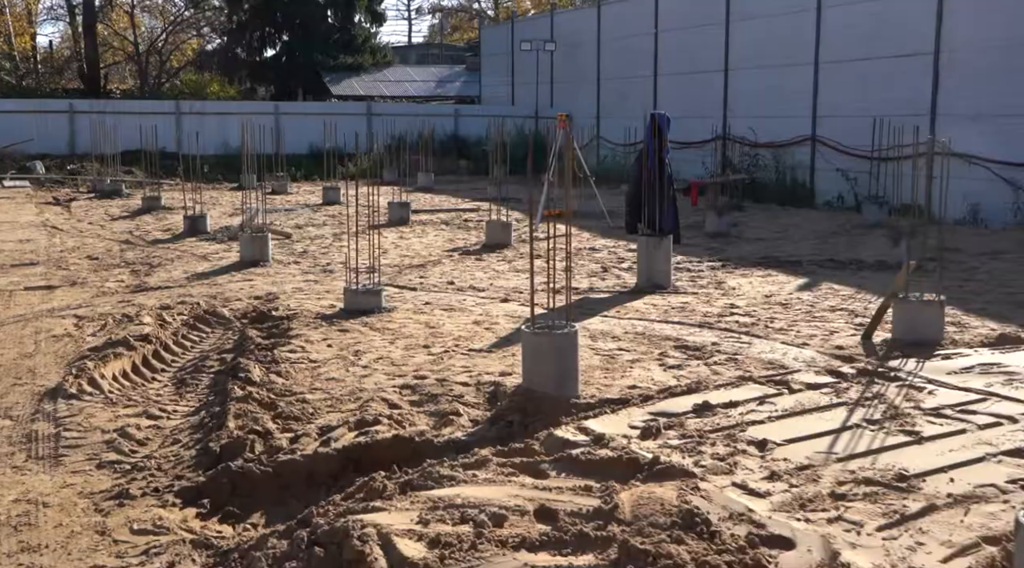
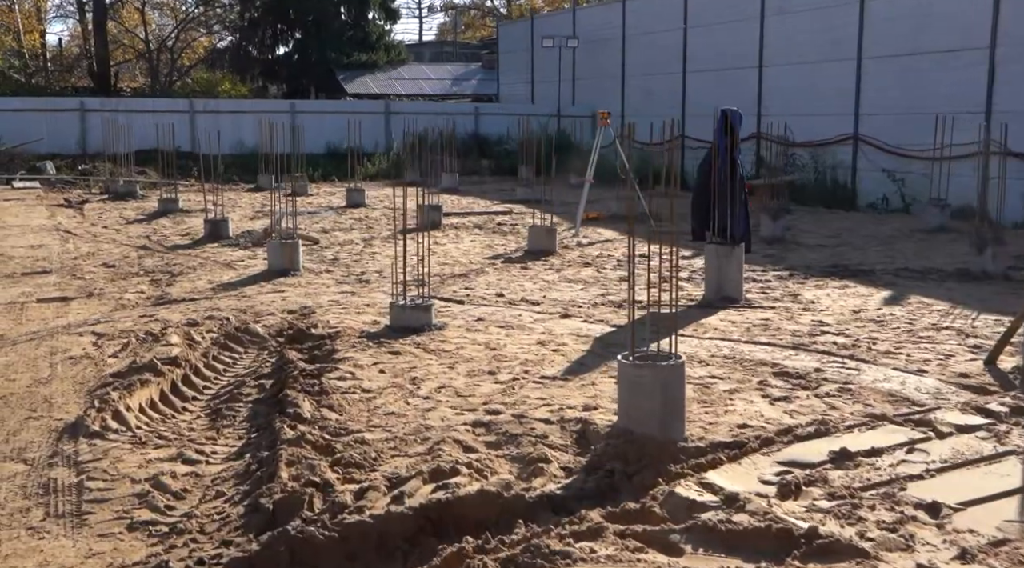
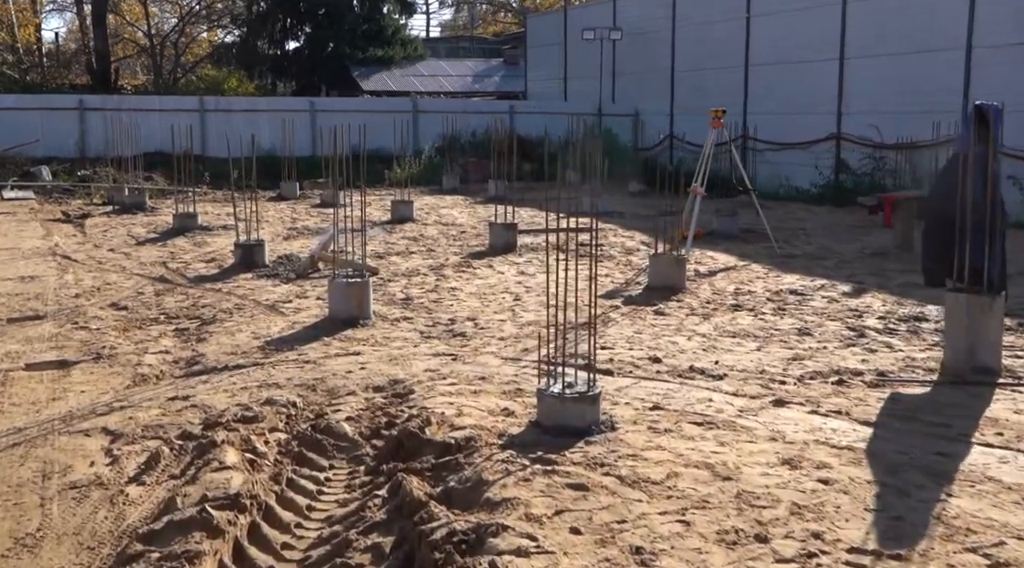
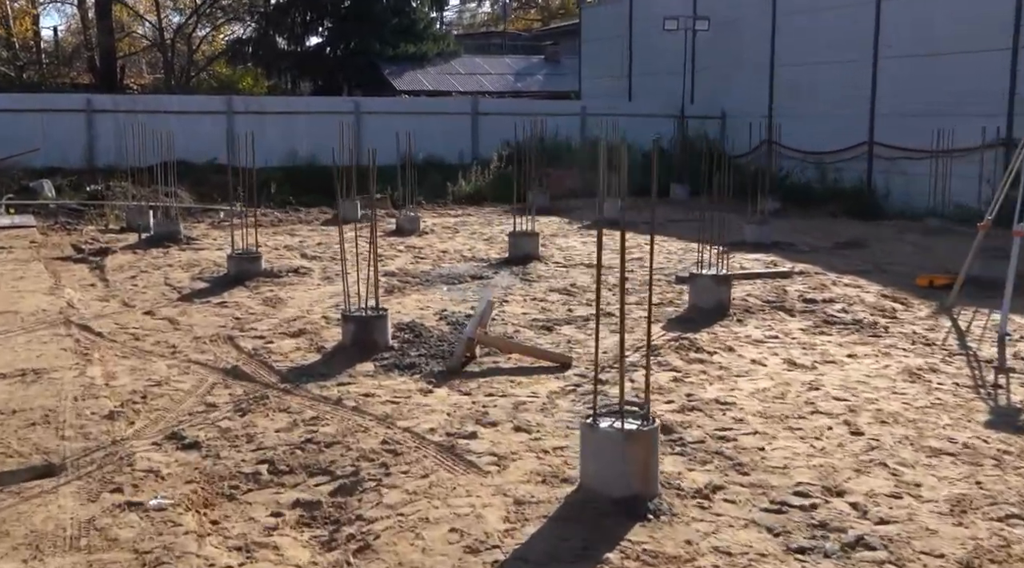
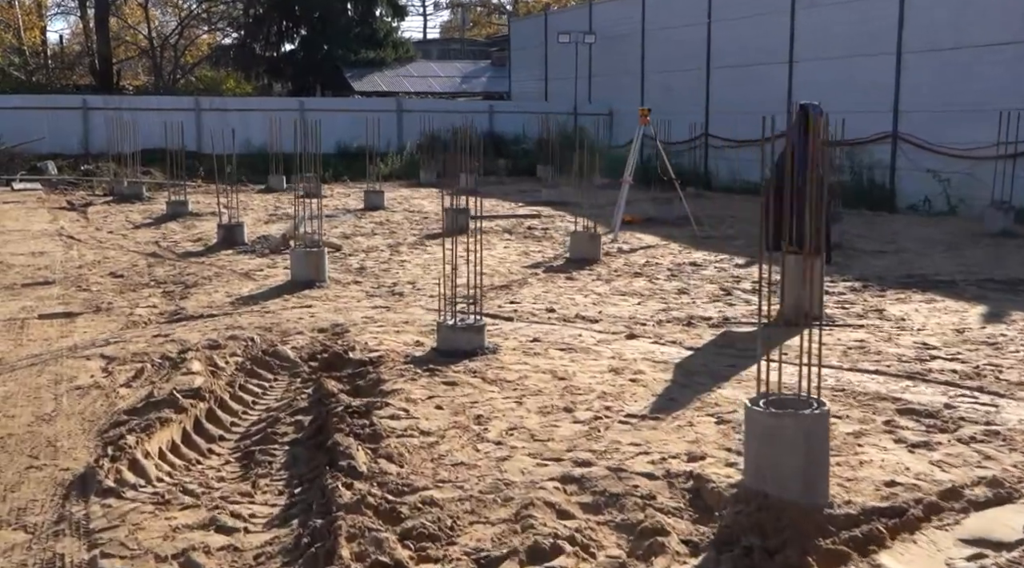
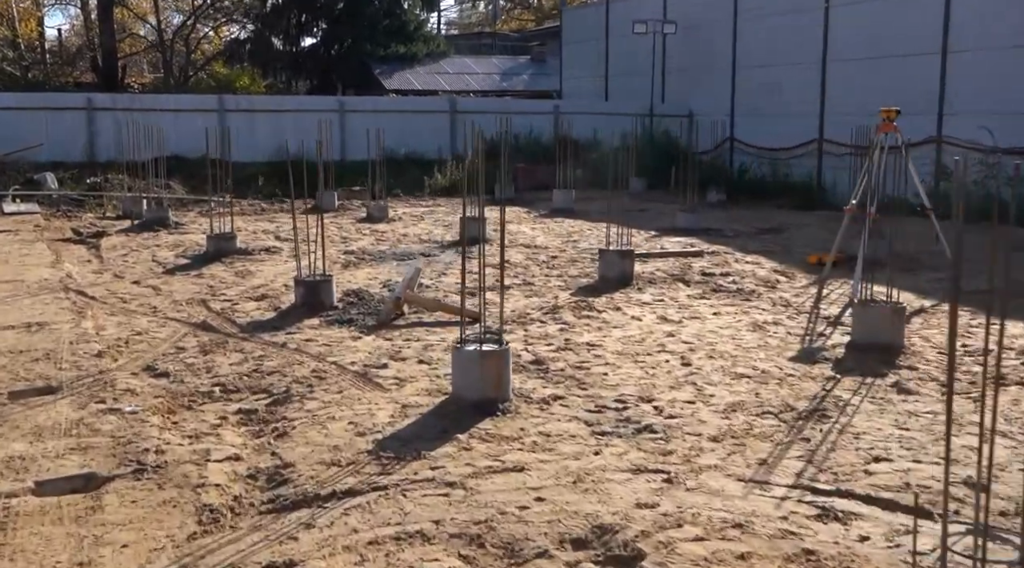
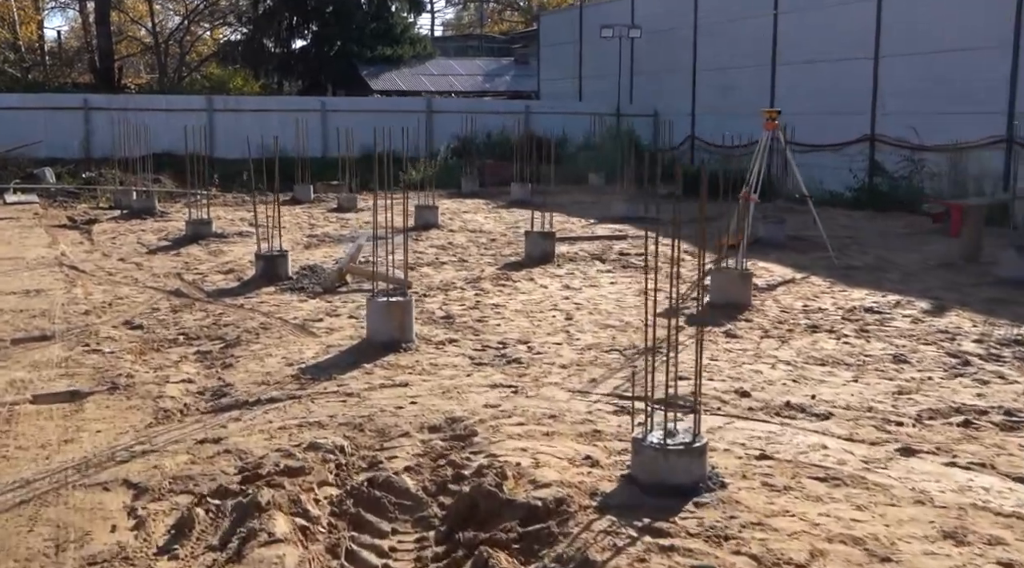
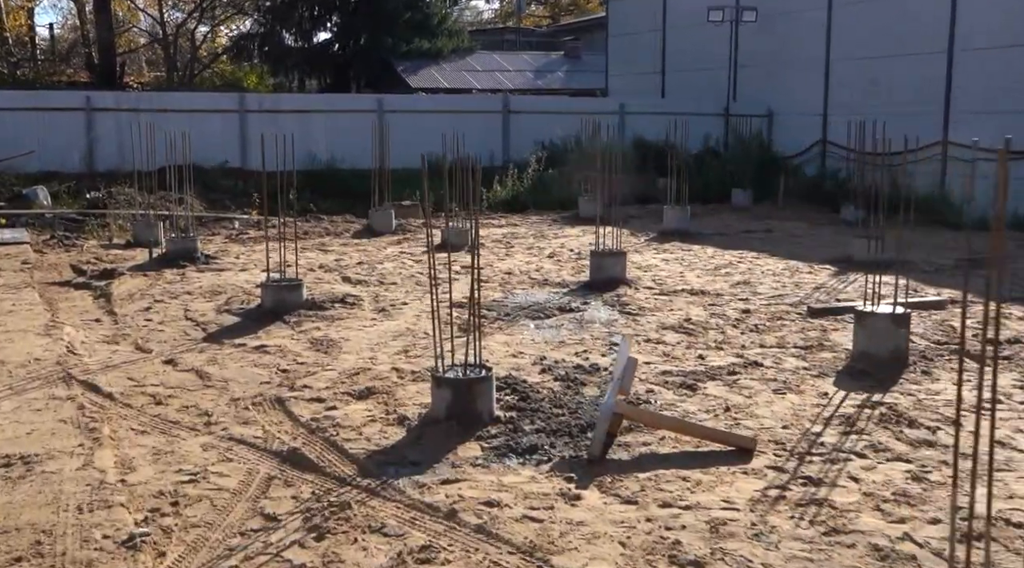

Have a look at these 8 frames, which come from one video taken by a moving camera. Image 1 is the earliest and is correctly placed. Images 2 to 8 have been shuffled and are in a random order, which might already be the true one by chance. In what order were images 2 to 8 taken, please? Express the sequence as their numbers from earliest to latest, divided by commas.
2, 5, 3, 7, 6, 4, 8
